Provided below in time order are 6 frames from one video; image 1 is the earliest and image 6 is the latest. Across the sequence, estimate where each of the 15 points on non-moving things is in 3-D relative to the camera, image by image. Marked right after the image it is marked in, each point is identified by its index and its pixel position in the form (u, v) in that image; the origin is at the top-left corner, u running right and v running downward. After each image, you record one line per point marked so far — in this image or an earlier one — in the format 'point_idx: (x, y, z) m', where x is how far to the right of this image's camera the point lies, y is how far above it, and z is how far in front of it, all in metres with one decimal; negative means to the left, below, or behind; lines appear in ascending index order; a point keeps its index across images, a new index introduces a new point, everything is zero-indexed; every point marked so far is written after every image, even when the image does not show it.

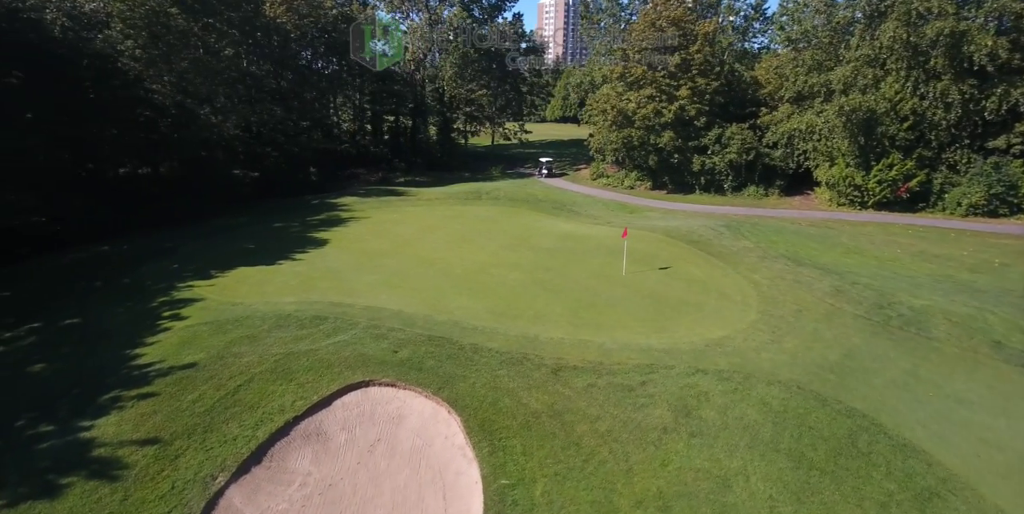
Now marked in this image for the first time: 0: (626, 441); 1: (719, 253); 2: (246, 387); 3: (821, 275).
0: (+1.6, -2.5, +6.8) m
1: (+6.8, +0.2, +16.1) m
2: (-4.4, -2.1, +8.2) m
3: (+8.6, -0.5, +13.8) m
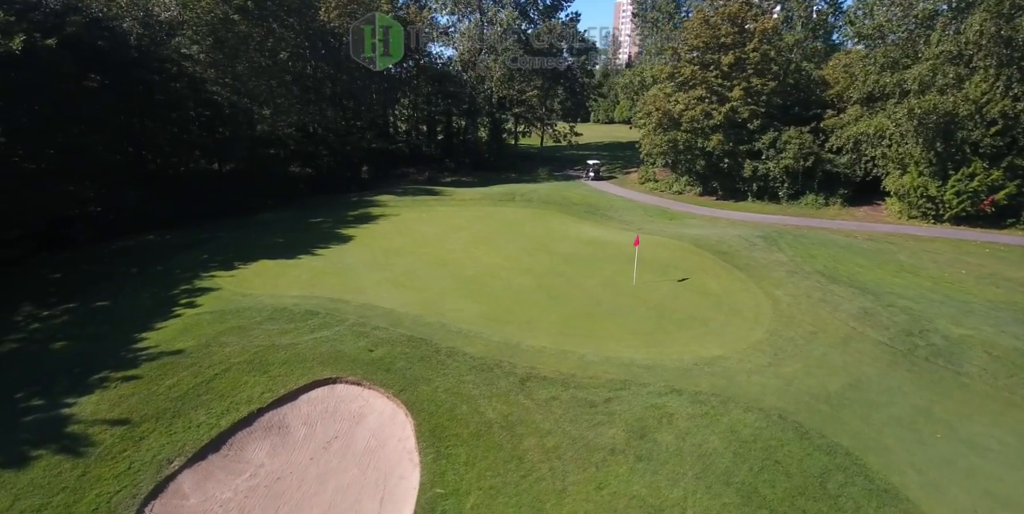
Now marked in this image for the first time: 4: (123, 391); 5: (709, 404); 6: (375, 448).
0: (+0.7, -2.6, +6.4) m
1: (+7.1, -0.2, +15.1) m
2: (-5.0, -2.0, +8.6) m
3: (+8.7, -0.9, +12.6) m
4: (-6.4, -2.2, +8.1) m
5: (+3.0, -2.2, +7.6) m
6: (-2.1, -2.8, +7.5) m
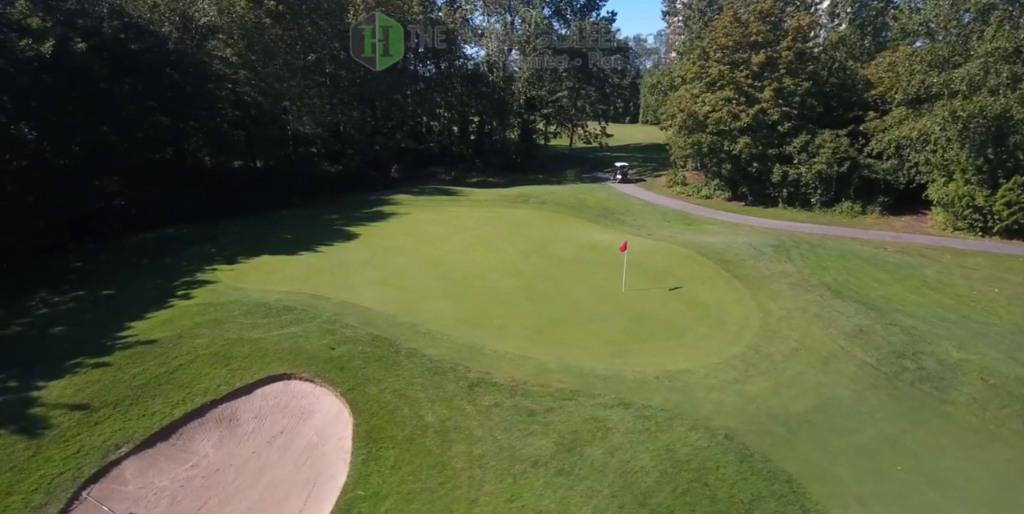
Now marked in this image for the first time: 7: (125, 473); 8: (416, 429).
0: (-0.3, -2.7, +6.3) m
1: (+6.8, -0.5, +14.4) m
2: (-5.8, -1.9, +8.9) m
3: (+8.2, -1.2, +11.8) m
4: (-7.2, -2.0, +8.5) m
5: (+2.1, -2.4, +7.2) m
6: (-3.0, -2.8, +7.5) m
7: (-5.5, -3.0, +7.0) m
8: (-1.4, -2.5, +7.3) m
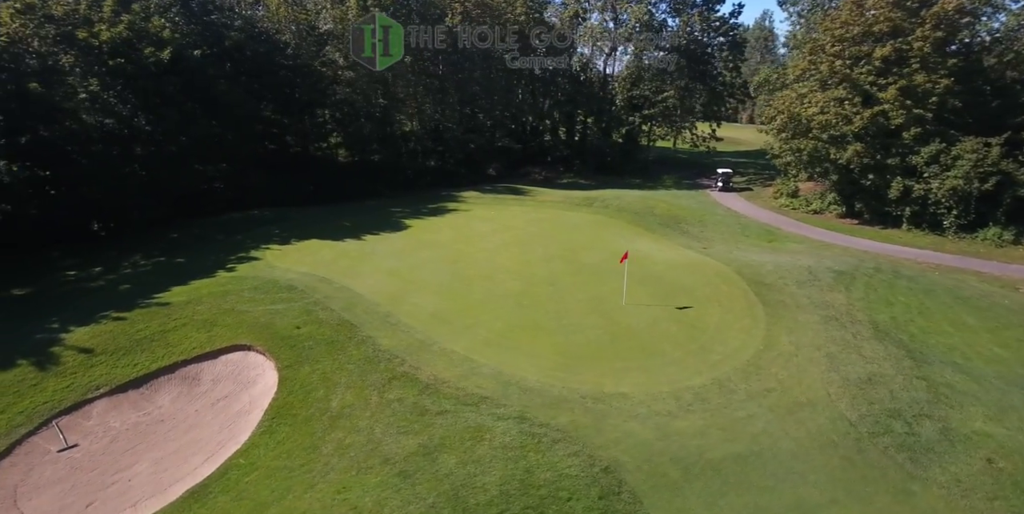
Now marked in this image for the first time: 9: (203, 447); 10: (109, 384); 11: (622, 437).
0: (-2.2, -2.6, +6.4) m
1: (+6.8, -1.1, +12.6) m
2: (-6.9, -1.5, +10.2) m
3: (+7.4, -1.9, +9.8) m
4: (-8.3, -1.4, +10.2) m
5: (+0.4, -2.5, +6.8) m
6: (-4.5, -2.5, +8.3) m
7: (-7.0, -2.6, +8.3) m
8: (-3.0, -2.4, +7.6) m
9: (-4.7, -2.9, +7.6) m
10: (-7.1, -2.2, +8.8) m
11: (+1.6, -2.5, +7.0) m
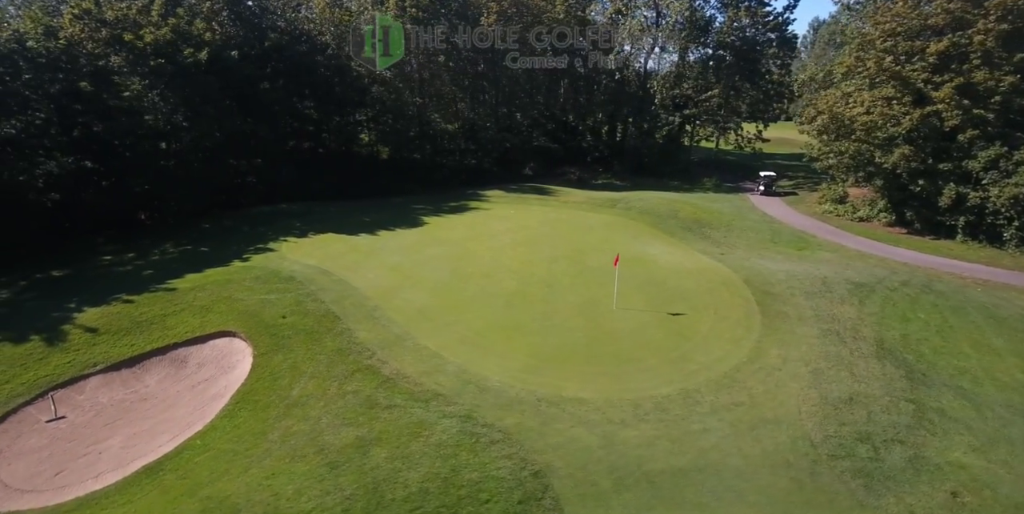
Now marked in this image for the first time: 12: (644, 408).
0: (-3.0, -2.5, +6.6) m
1: (+6.5, -1.3, +12.0) m
2: (-7.3, -1.2, +10.9) m
3: (+6.8, -2.1, +9.1) m
4: (-8.8, -1.1, +11.0) m
5: (-0.5, -2.5, +6.8) m
6: (-5.2, -2.4, +8.7) m
7: (-7.7, -2.3, +9.0) m
8: (-3.7, -2.2, +7.9) m
9: (-5.4, -2.7, +8.0) m
10: (-7.7, -2.0, +9.5) m
11: (+0.7, -2.5, +6.9) m
12: (+2.1, -2.4, +7.8) m
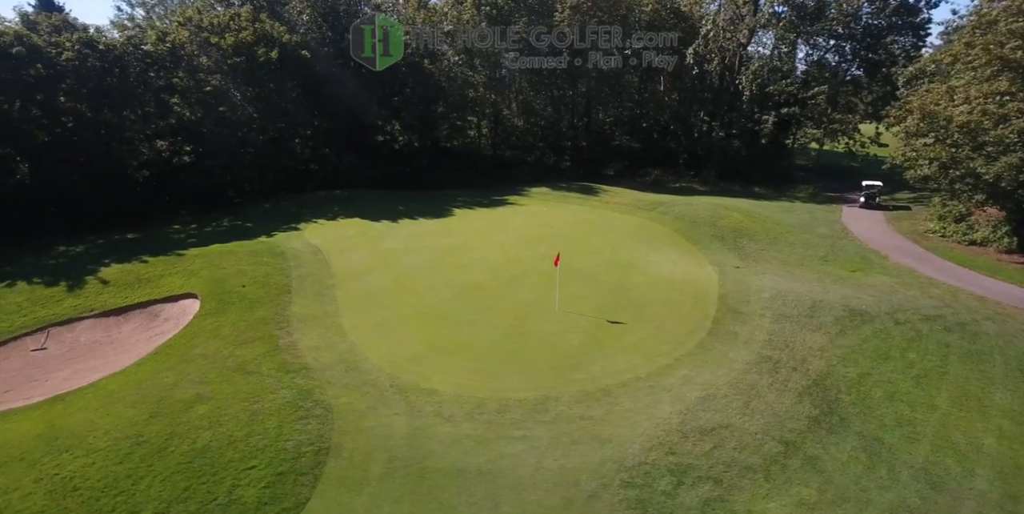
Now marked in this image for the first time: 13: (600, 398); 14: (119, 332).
0: (-5.6, -2.1, +7.7) m
1: (+4.9, -1.6, +10.8) m
2: (-8.8, -0.5, +12.8) m
3: (+4.6, -2.4, +7.9) m
4: (-10.1, -0.3, +13.2) m
5: (-3.1, -2.2, +7.3) m
6: (-7.2, -1.8, +10.2) m
7: (-9.6, -1.5, +11.0) m
8: (-6.0, -1.8, +9.1) m
9: (-7.7, -2.1, +9.6) m
10: (-9.5, -1.2, +11.5) m
11: (-1.9, -2.4, +7.1) m
12: (-0.4, -2.3, +7.7) m
13: (+1.5, -2.3, +8.0) m
14: (-8.6, -1.7, +10.9) m
